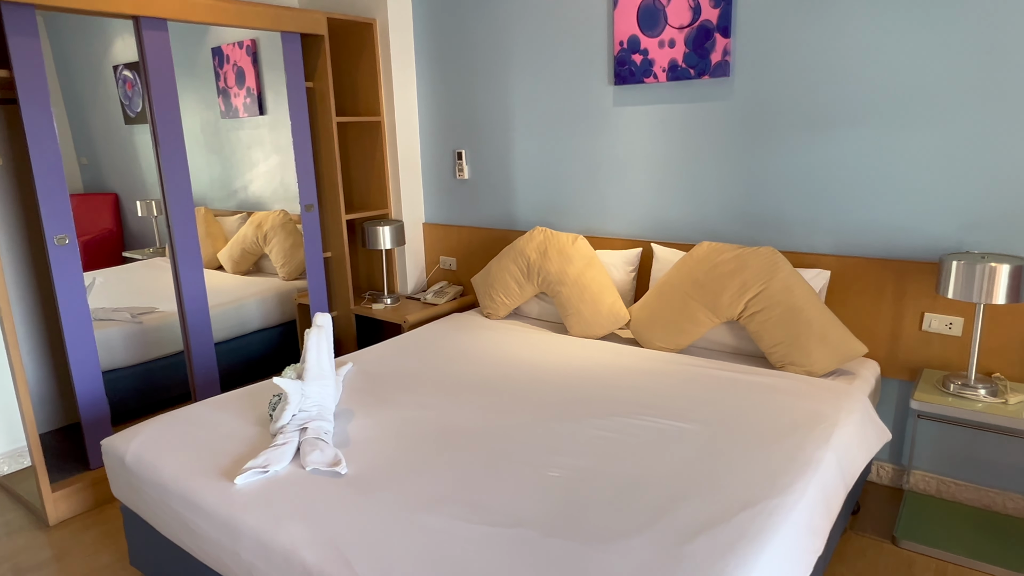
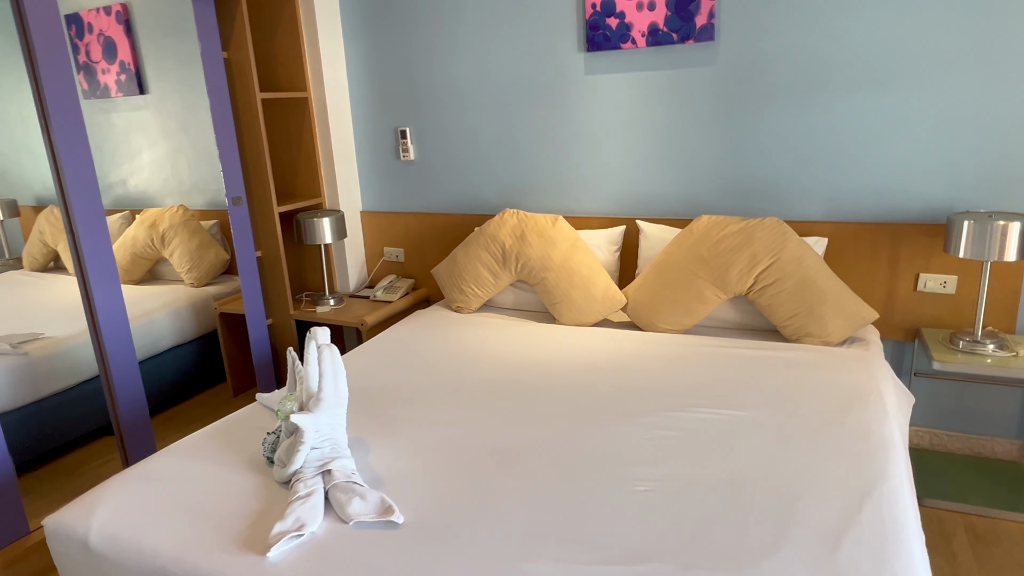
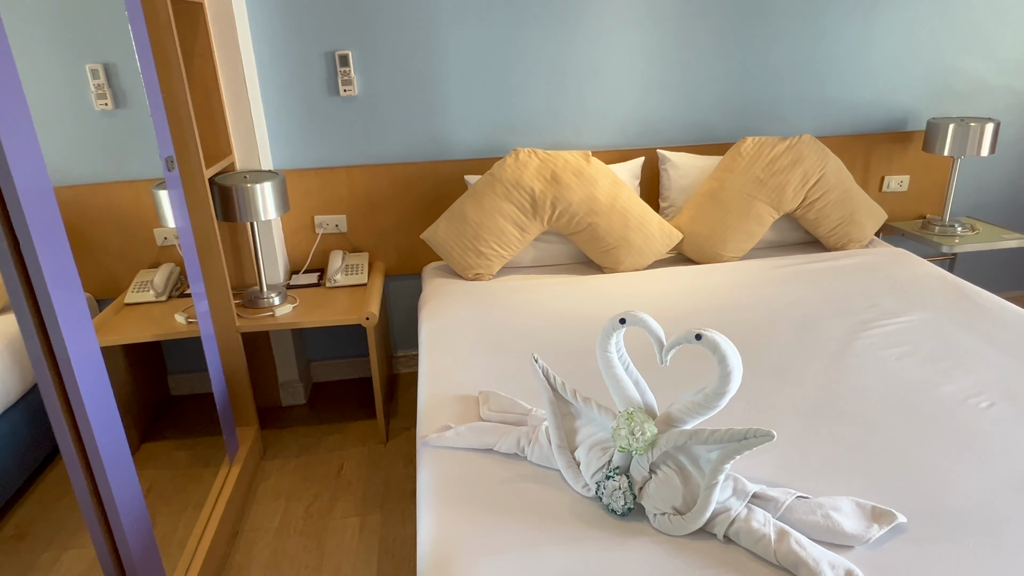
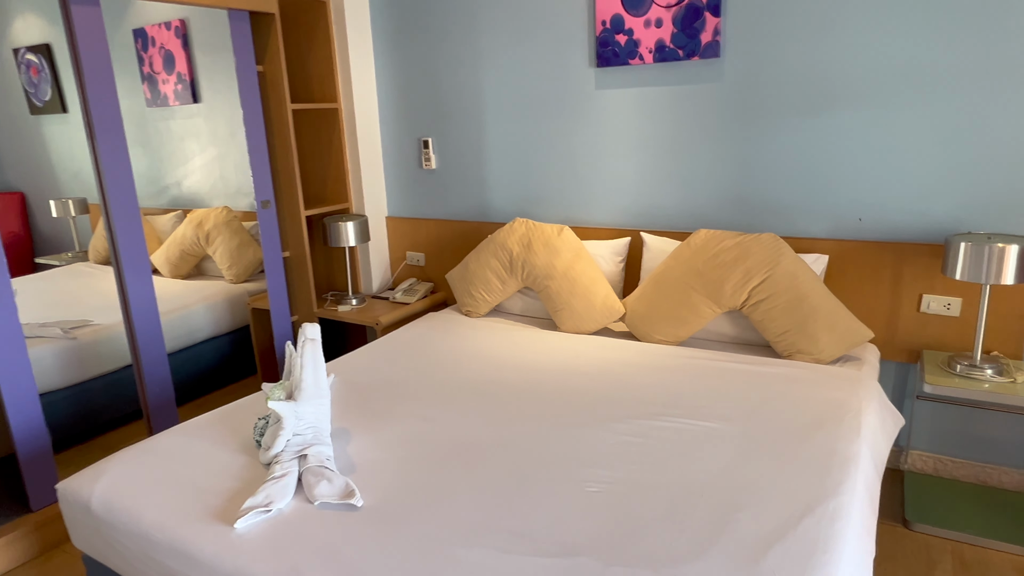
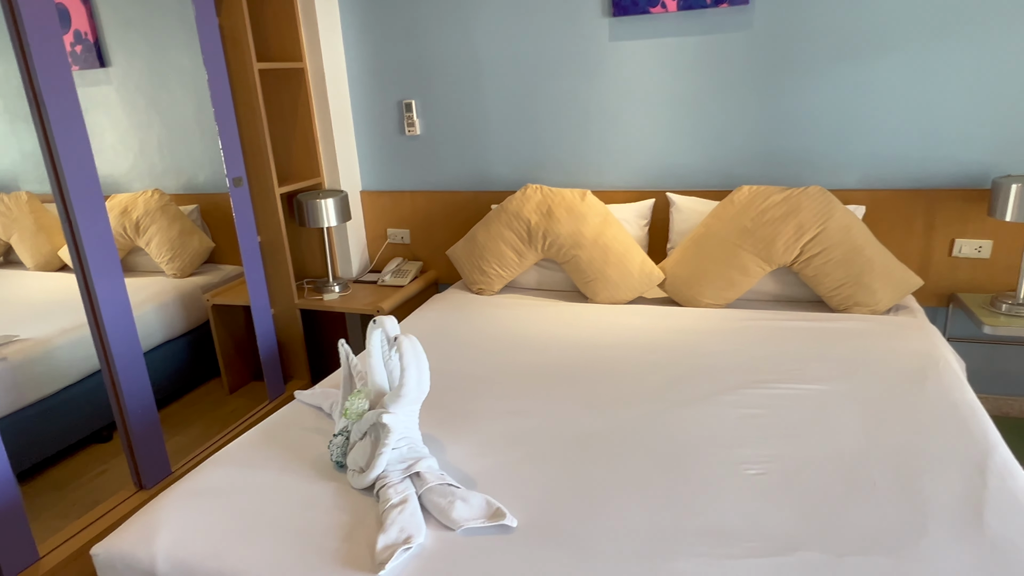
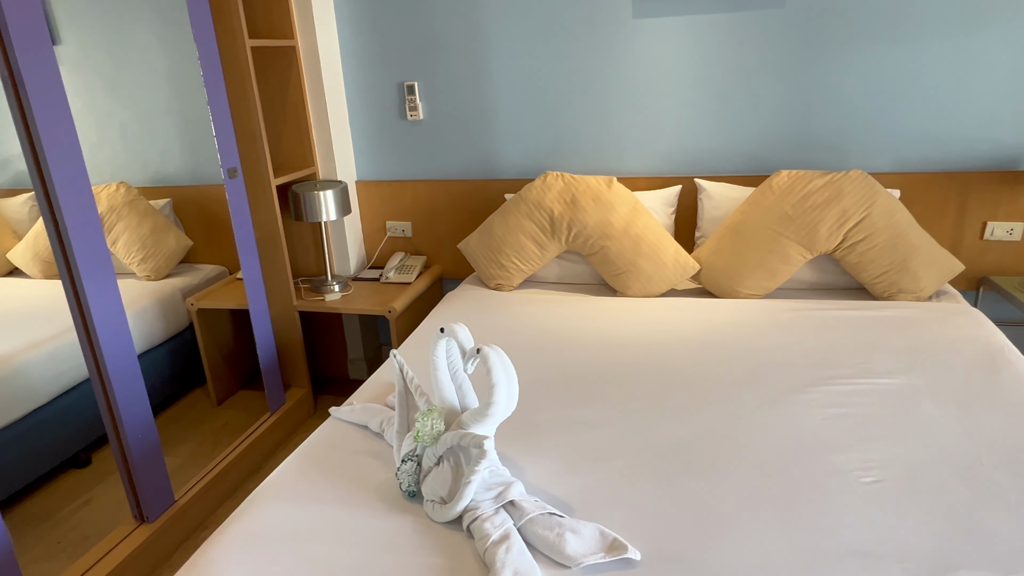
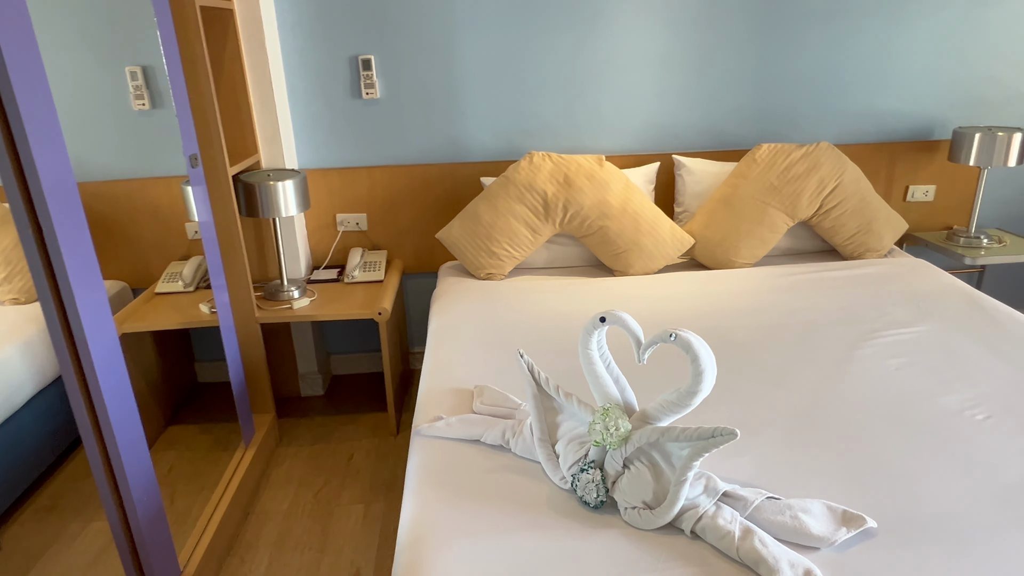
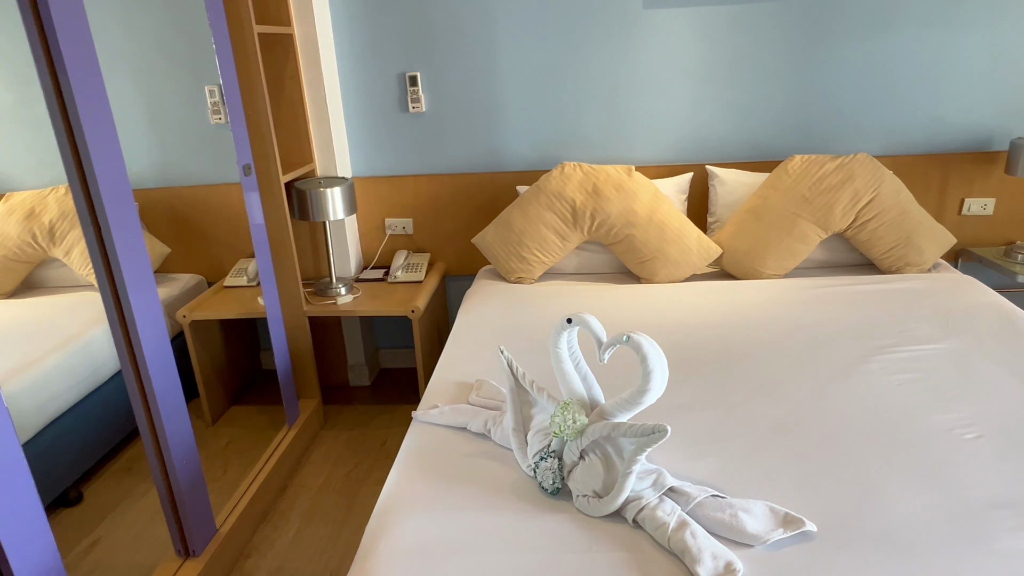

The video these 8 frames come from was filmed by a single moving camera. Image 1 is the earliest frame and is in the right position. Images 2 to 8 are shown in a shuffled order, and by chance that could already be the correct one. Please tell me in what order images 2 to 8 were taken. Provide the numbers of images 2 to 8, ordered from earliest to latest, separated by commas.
4, 2, 5, 6, 8, 7, 3
